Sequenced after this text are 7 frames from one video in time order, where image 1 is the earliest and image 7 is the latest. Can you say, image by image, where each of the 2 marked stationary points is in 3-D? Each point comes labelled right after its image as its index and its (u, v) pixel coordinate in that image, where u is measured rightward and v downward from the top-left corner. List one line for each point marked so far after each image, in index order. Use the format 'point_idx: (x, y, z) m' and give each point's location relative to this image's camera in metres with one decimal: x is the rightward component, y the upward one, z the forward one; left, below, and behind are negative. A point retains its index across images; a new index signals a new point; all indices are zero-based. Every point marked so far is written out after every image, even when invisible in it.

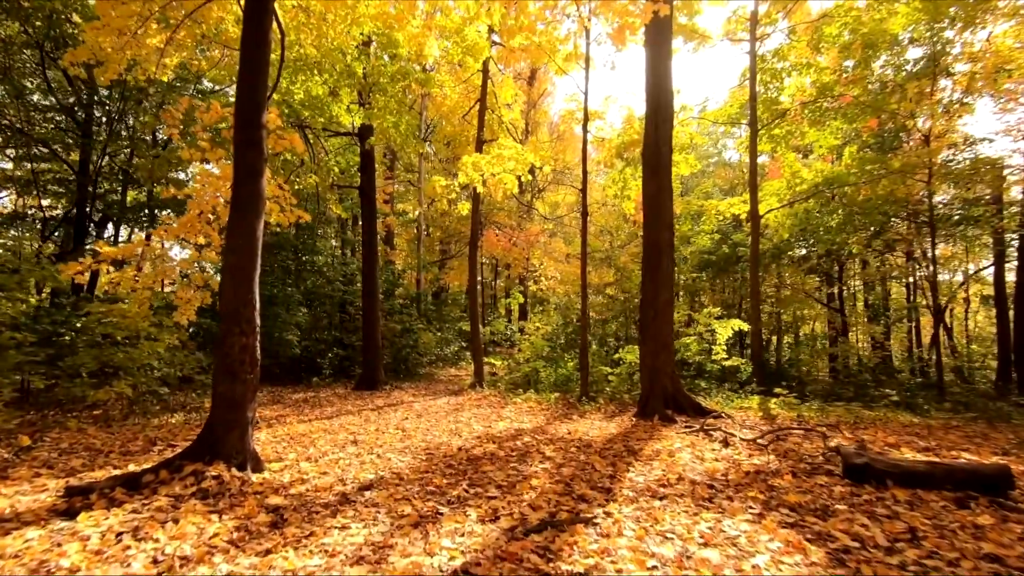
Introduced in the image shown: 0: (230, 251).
0: (-2.4, +0.3, +4.2) m
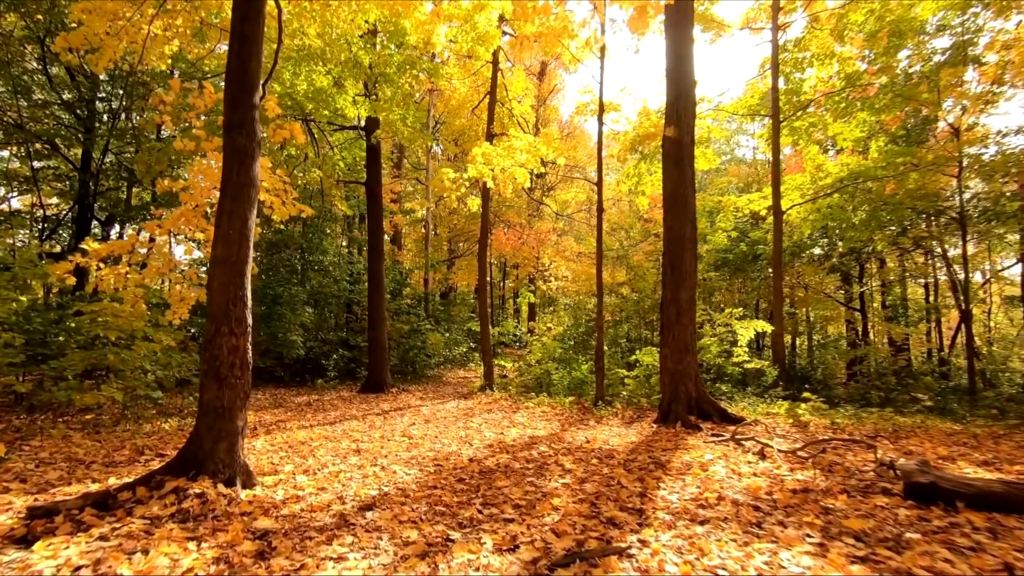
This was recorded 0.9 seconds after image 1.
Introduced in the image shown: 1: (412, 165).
0: (-2.3, +0.4, +3.8) m
1: (-3.9, +4.7, +18.5) m
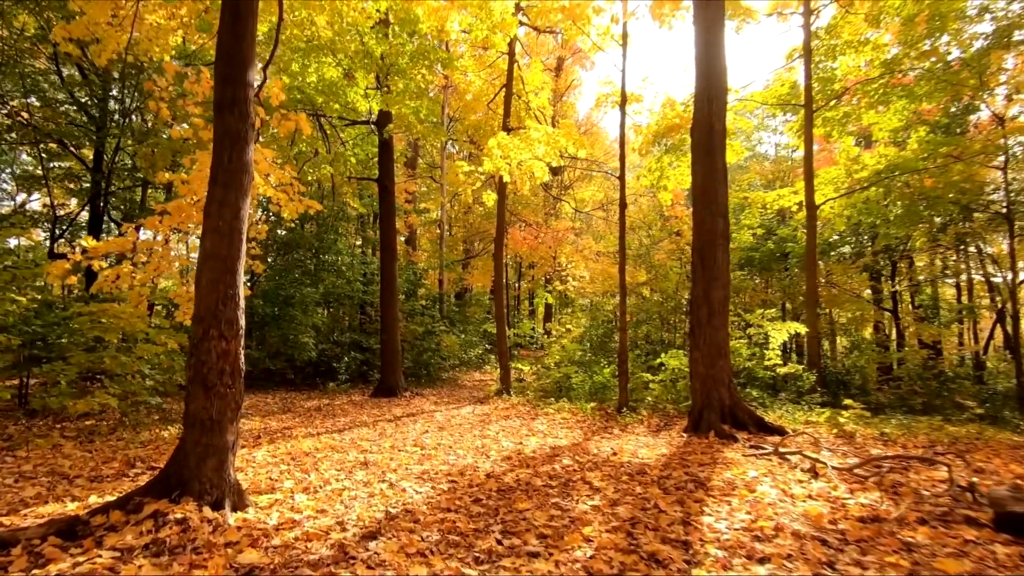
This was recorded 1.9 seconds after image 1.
0: (-2.1, +0.4, +3.4) m
1: (-3.3, +4.6, +18.2) m
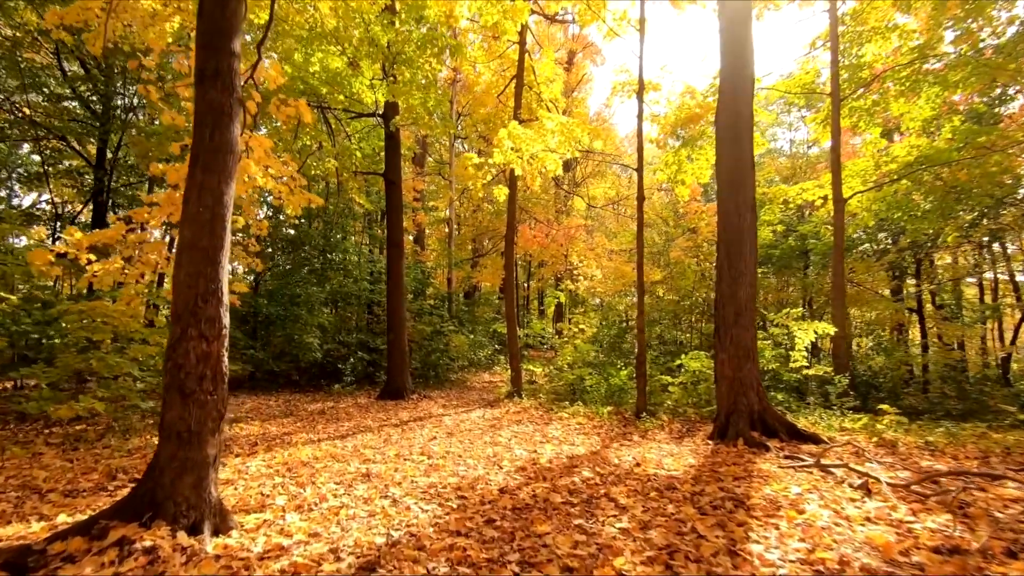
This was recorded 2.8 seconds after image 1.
0: (-2.0, +0.4, +3.0) m
1: (-2.9, +4.7, +17.8) m
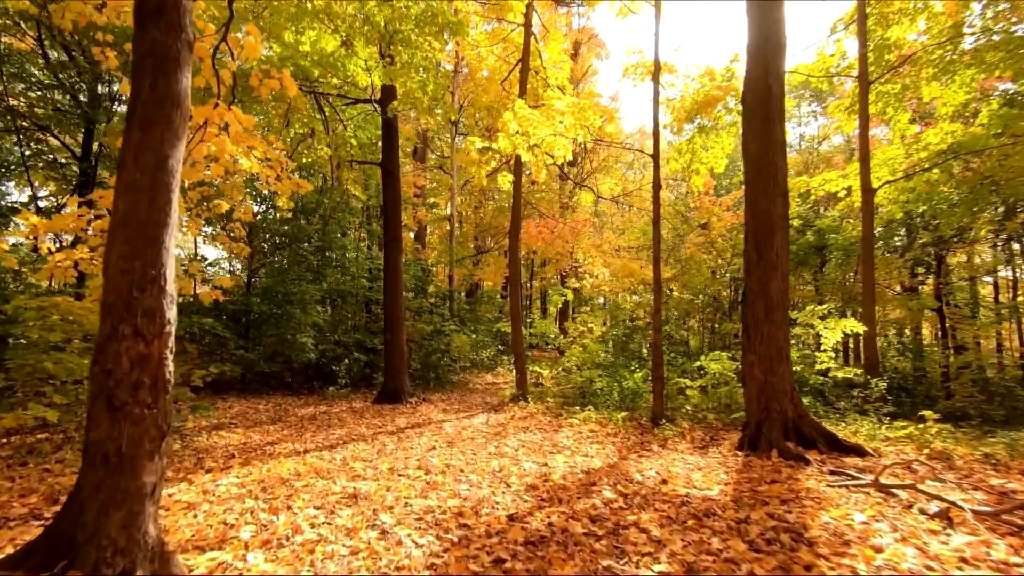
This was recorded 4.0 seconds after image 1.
0: (-2.0, +0.5, +2.4) m
1: (-2.8, +4.7, +17.2) m
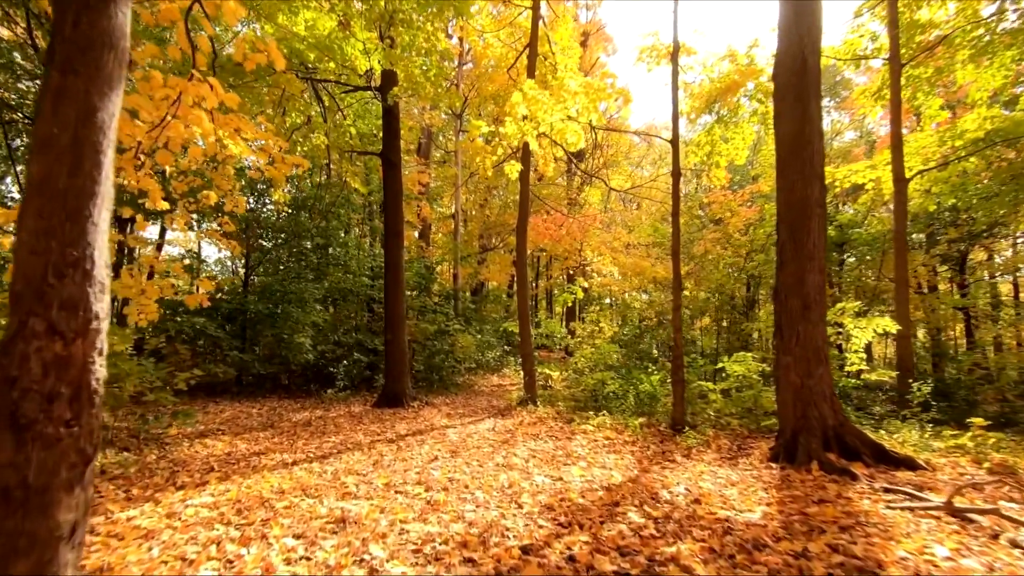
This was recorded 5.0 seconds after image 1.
0: (-1.9, +0.5, +1.9) m
1: (-2.5, +4.8, +16.7) m
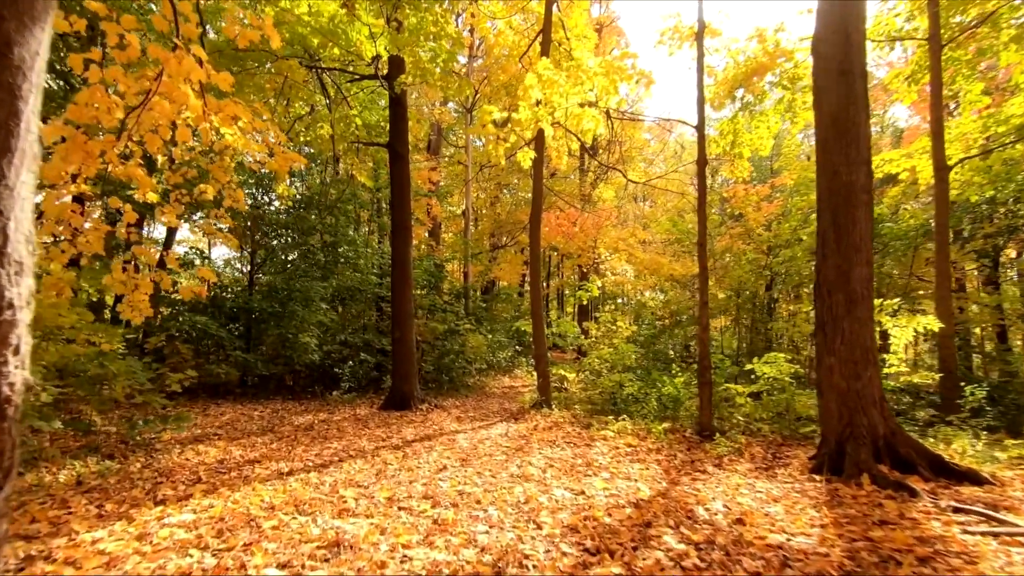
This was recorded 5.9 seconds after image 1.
0: (-1.8, +0.6, +1.5) m
1: (-2.1, +4.8, +16.3) m
